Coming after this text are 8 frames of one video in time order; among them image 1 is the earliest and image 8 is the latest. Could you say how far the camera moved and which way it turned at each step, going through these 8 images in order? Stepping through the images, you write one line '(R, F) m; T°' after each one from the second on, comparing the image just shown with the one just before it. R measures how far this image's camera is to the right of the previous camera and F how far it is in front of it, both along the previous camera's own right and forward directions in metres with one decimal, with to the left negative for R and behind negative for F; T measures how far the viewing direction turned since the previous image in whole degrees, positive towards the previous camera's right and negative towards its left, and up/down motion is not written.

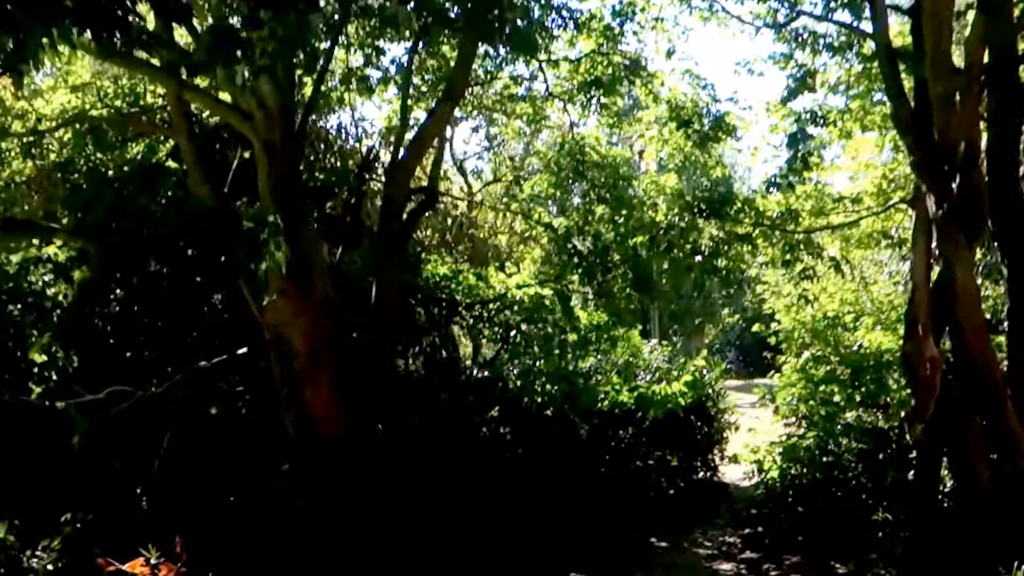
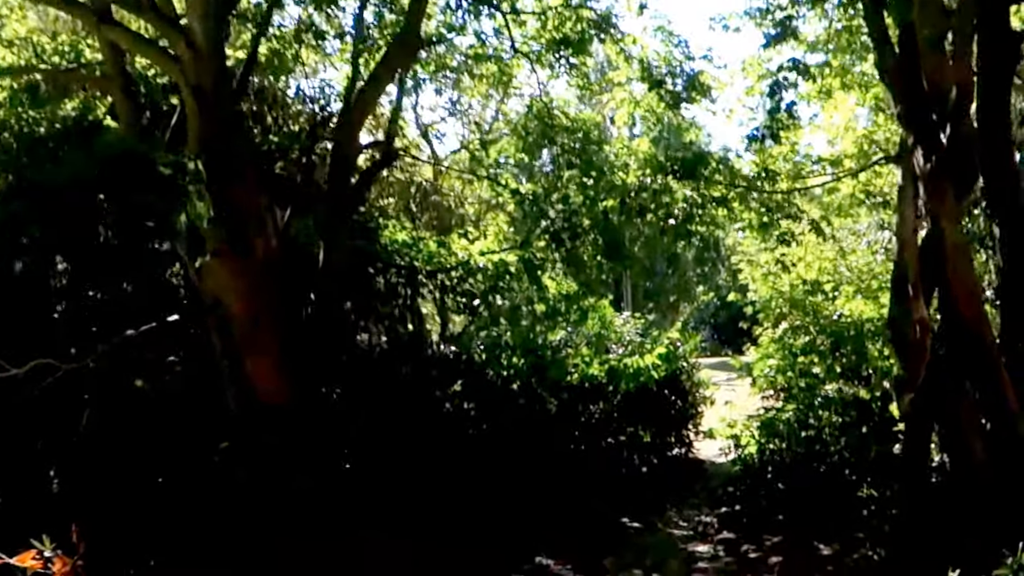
(+0.1, +0.4) m; +1°
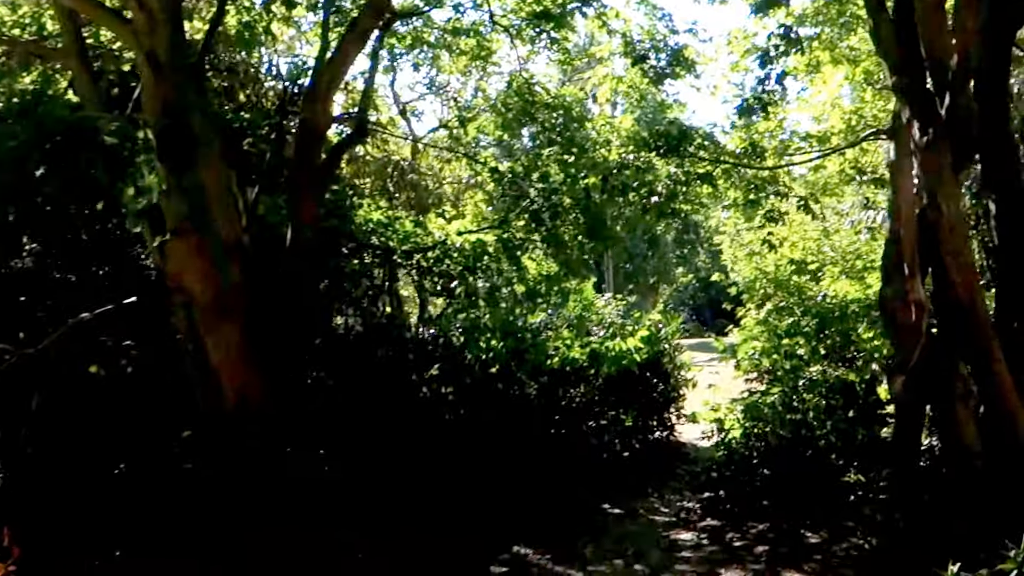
(0.0, +0.2) m; +1°
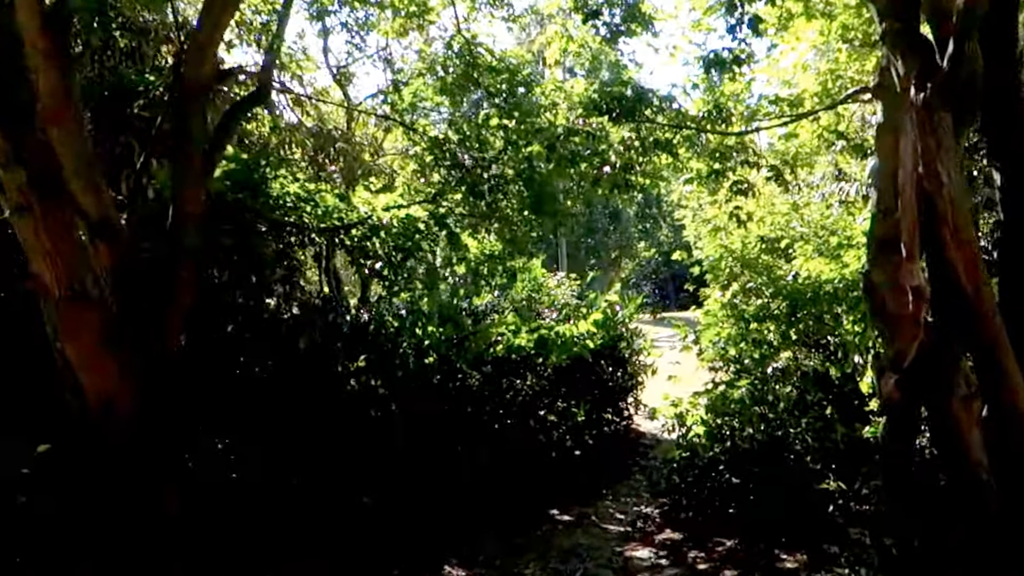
(+0.1, +0.7) m; +2°
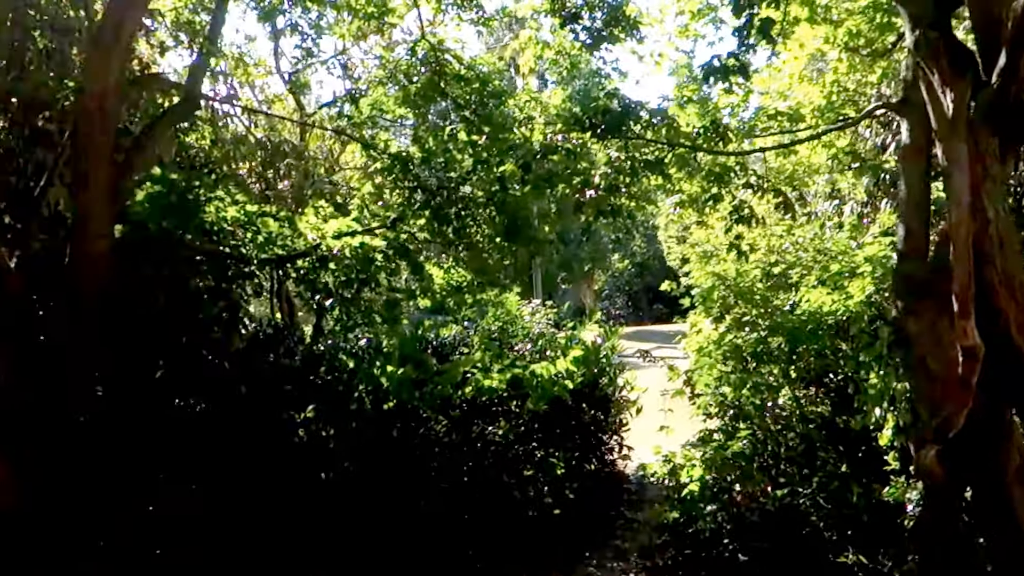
(0.0, +0.7) m; +1°
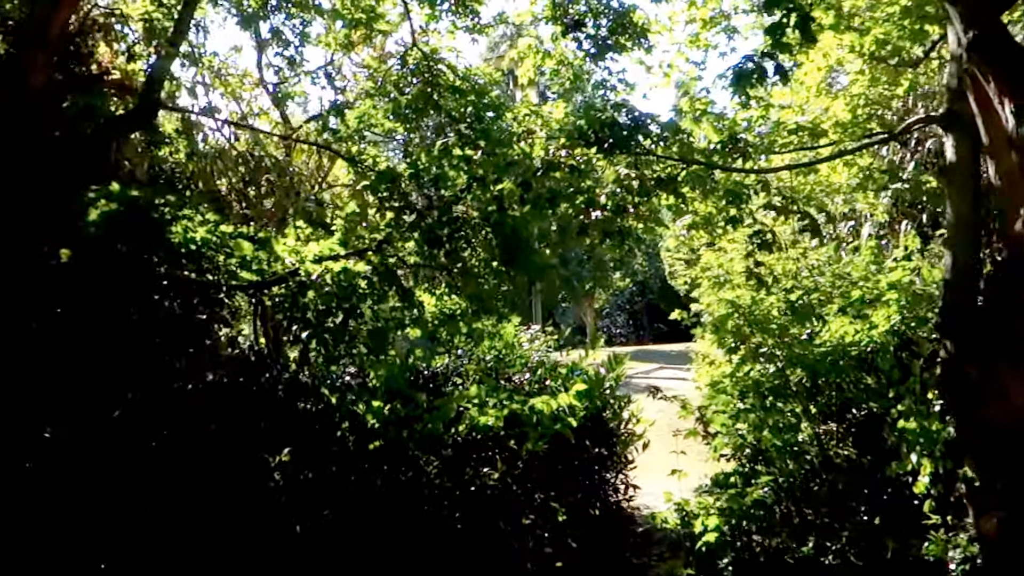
(0.0, +0.4) m; 0°
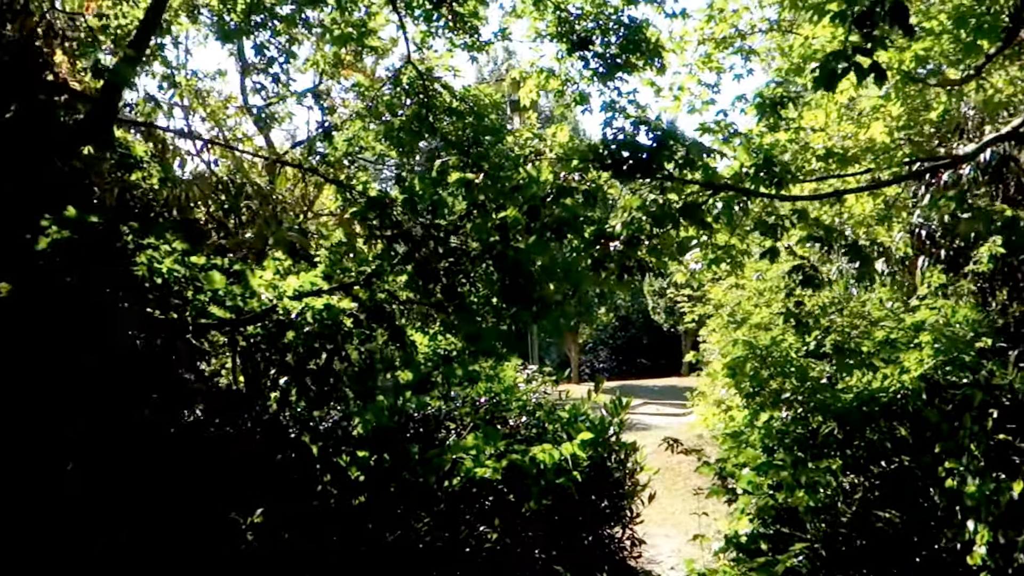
(-0.1, +0.5) m; +1°
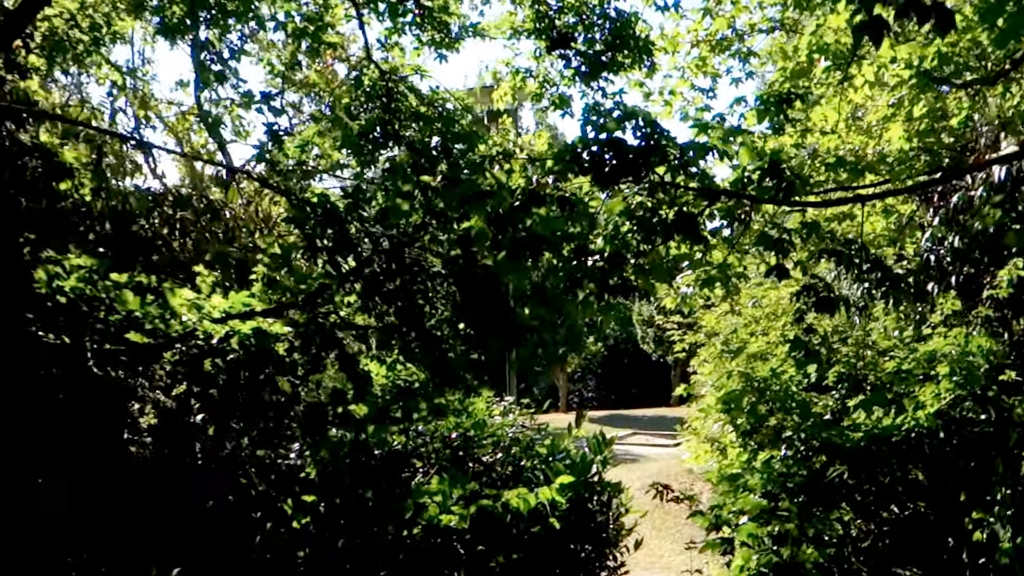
(+0.1, +0.5) m; +1°
